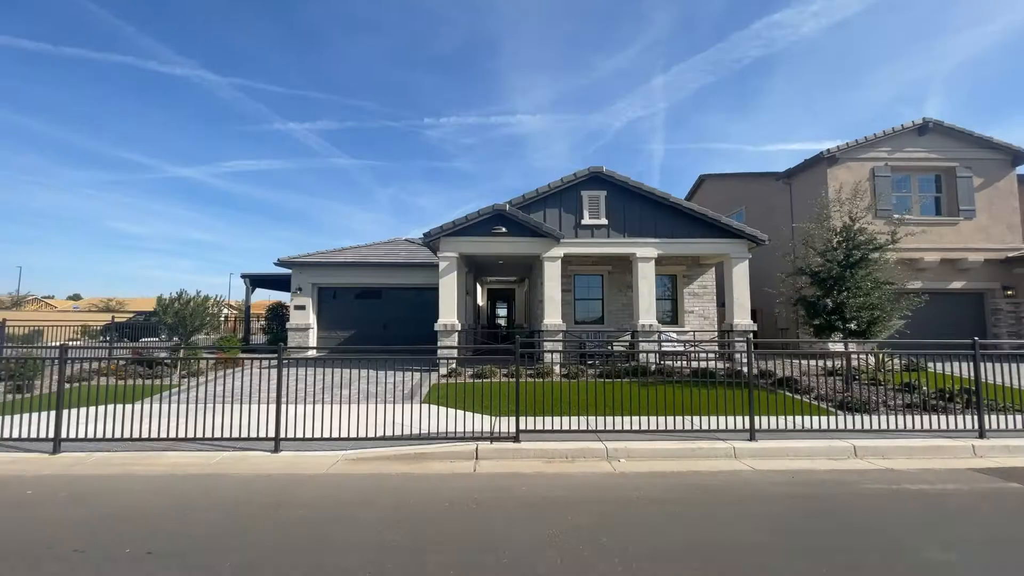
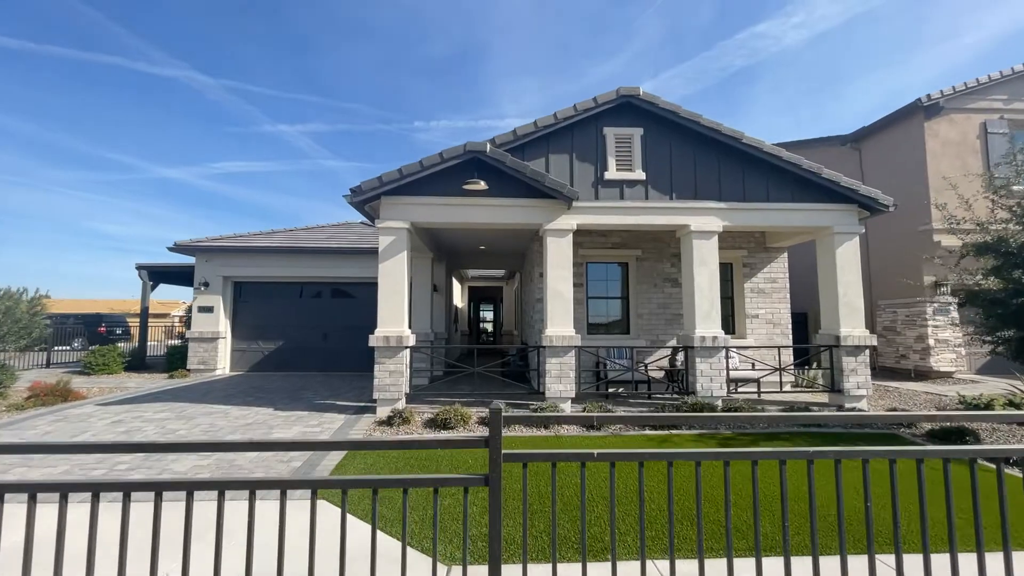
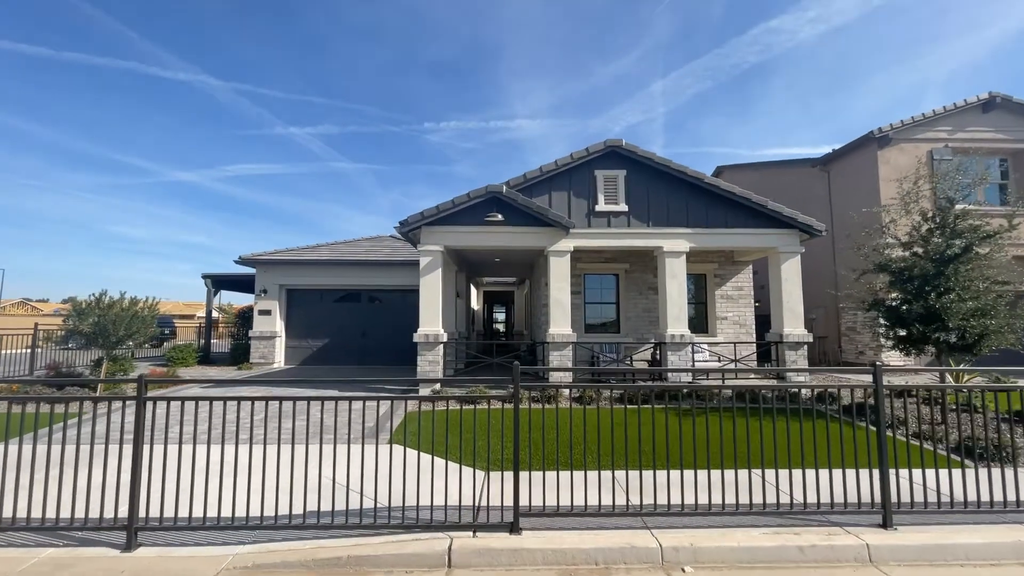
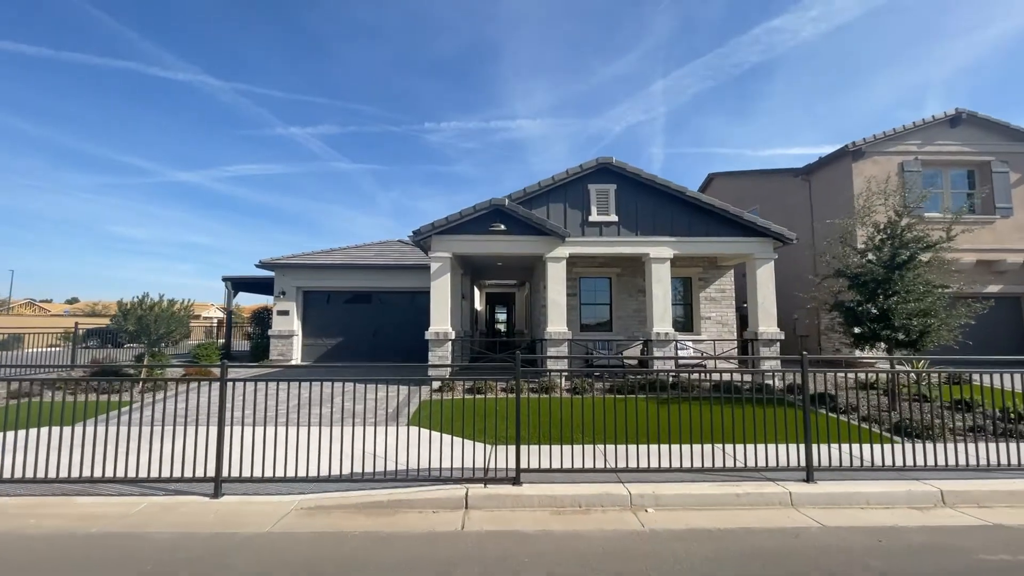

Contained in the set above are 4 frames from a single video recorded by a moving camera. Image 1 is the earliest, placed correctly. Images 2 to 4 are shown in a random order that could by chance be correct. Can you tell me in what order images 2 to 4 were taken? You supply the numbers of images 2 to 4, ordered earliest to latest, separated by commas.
4, 3, 2
